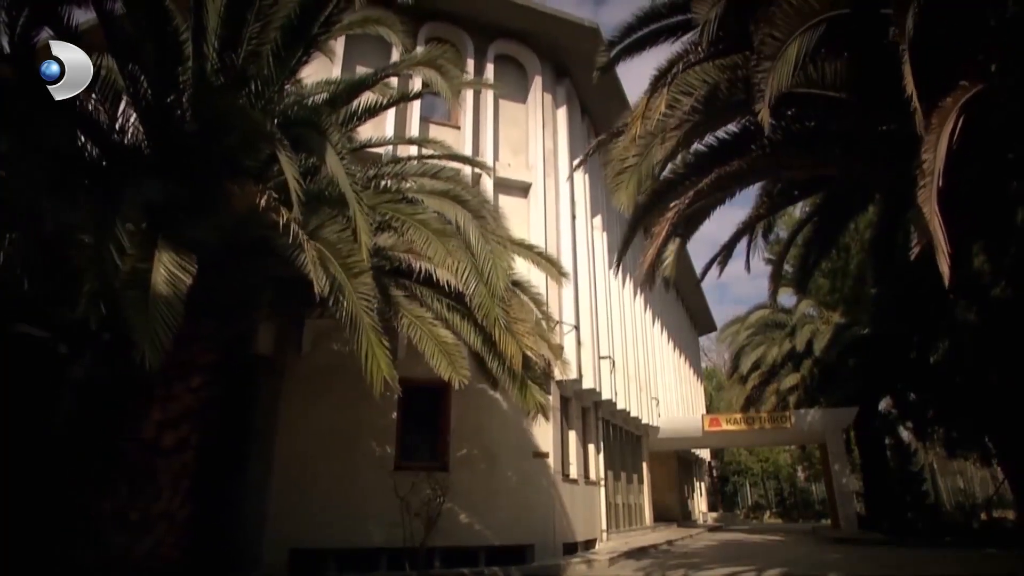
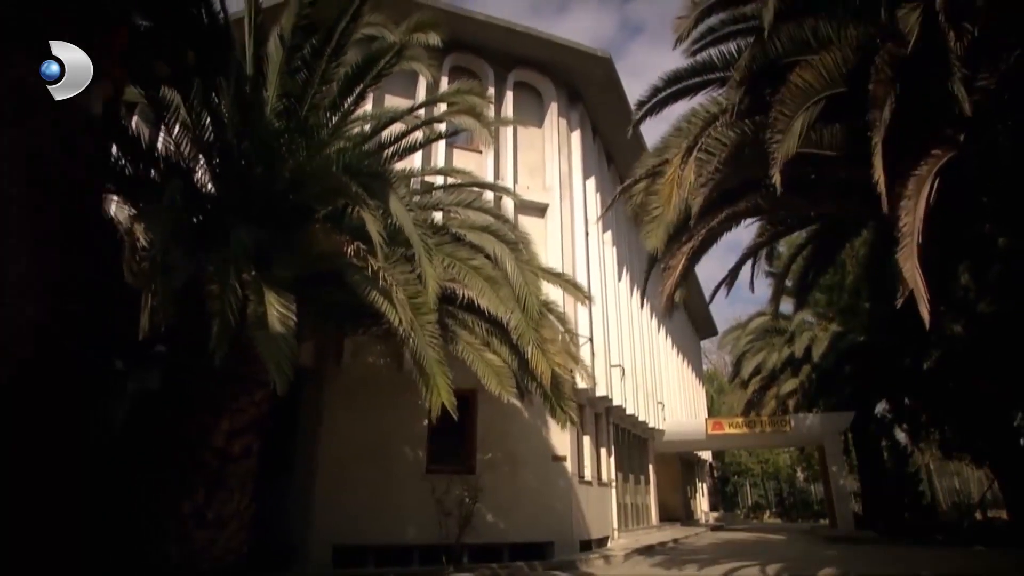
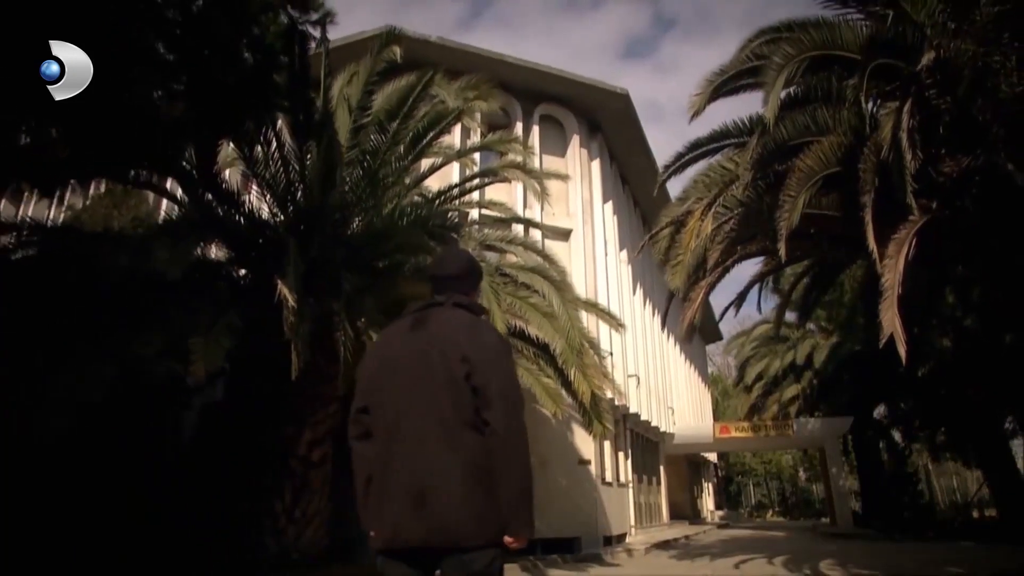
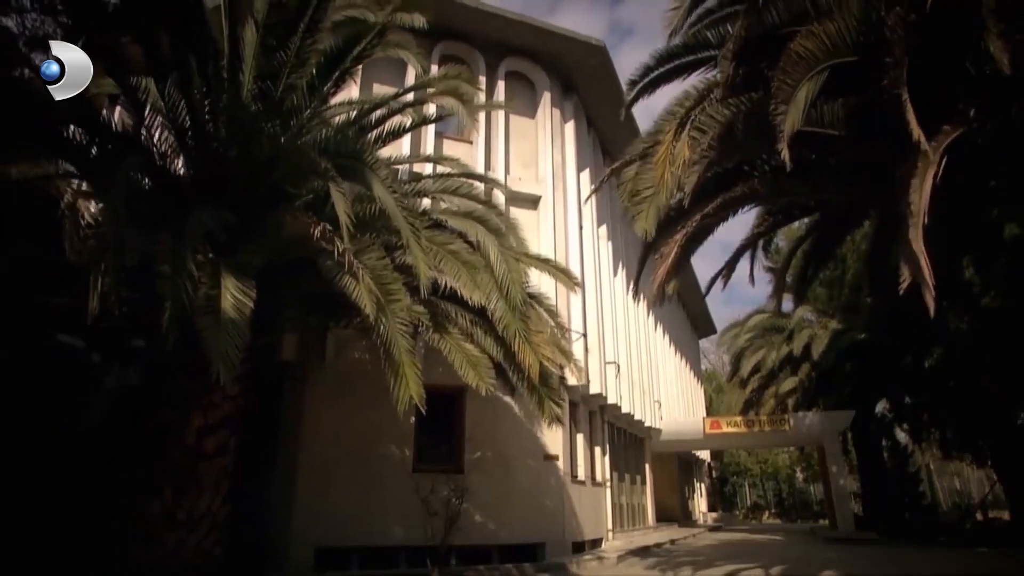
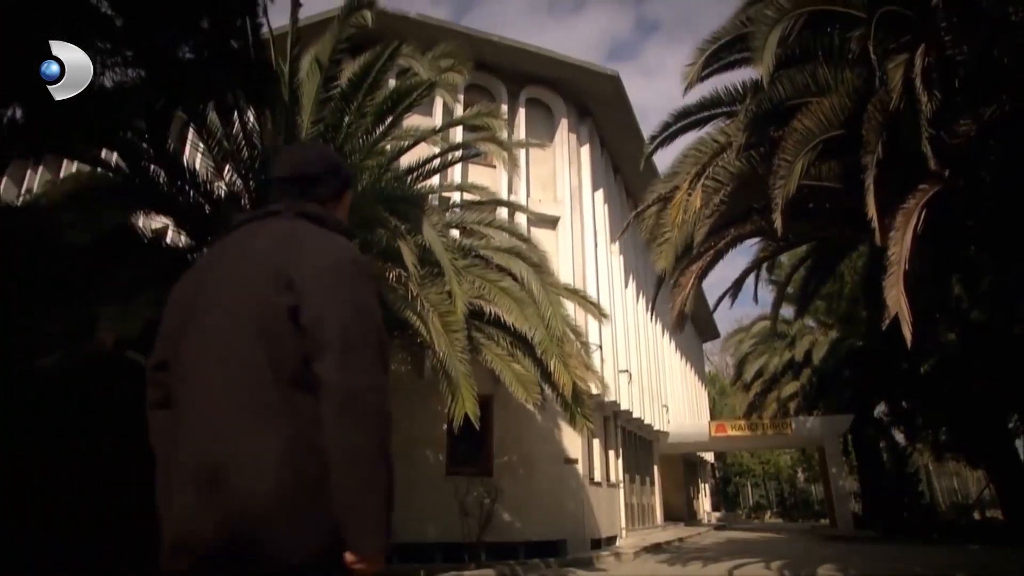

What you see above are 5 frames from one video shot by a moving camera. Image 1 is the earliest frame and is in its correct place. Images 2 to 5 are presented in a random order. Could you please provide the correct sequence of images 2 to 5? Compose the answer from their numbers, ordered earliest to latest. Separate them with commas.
4, 2, 5, 3
